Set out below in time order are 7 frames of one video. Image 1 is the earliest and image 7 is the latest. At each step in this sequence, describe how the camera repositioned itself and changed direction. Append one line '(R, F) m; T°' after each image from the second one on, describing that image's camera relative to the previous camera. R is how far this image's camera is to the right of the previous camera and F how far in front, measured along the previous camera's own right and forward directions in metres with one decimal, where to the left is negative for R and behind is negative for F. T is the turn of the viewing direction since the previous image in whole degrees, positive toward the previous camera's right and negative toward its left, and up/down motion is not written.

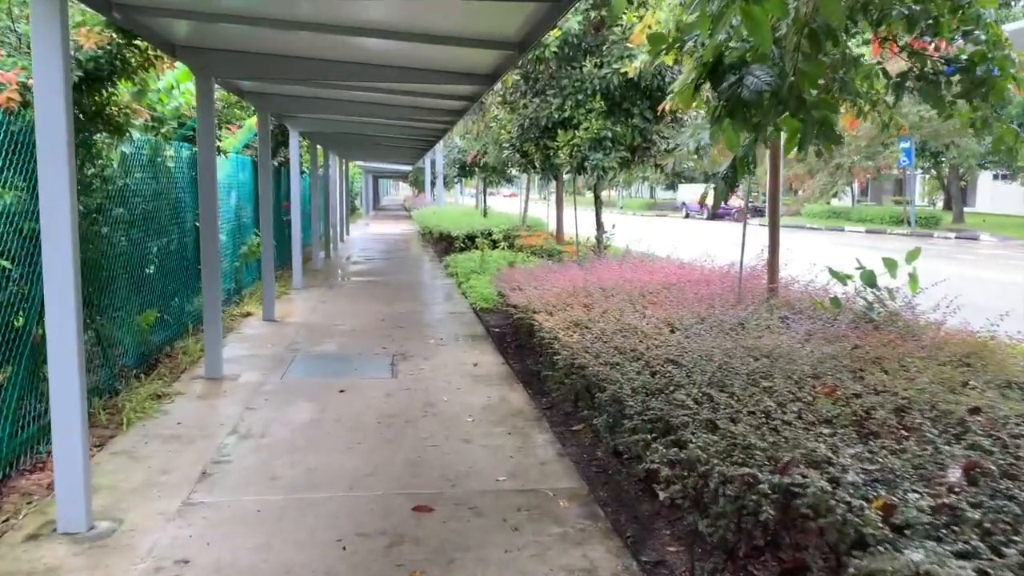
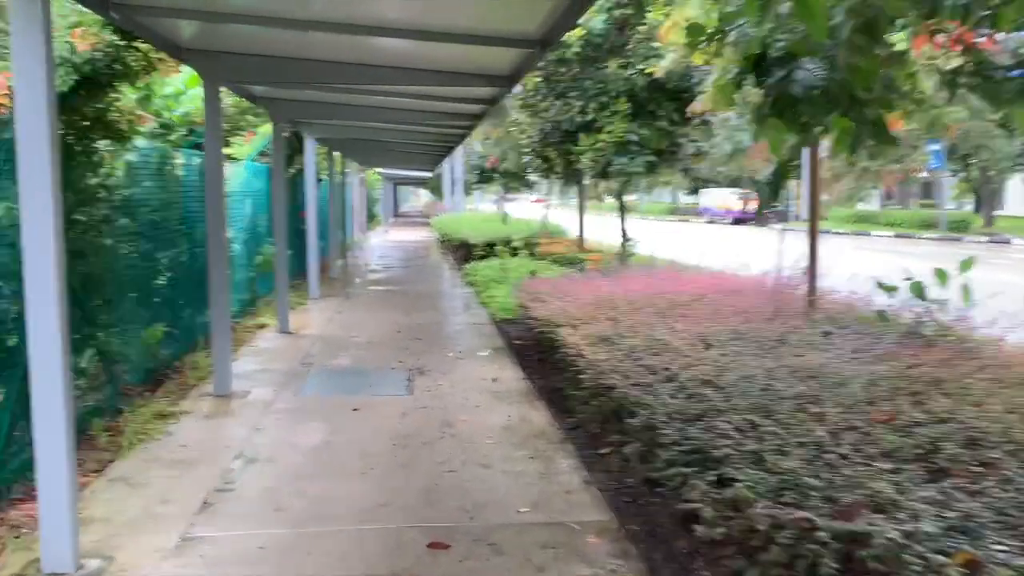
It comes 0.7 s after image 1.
(0.0, +0.3) m; -1°
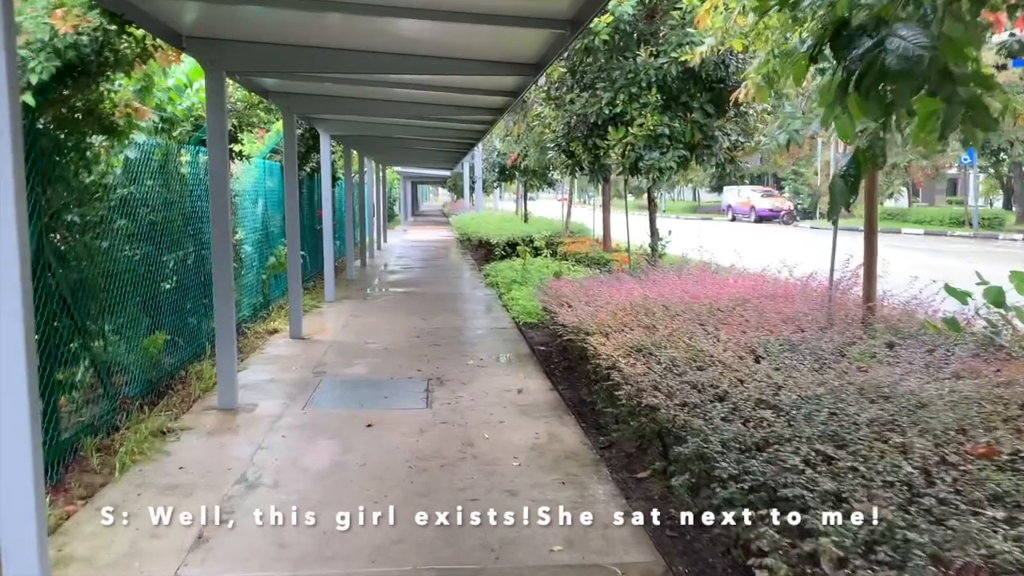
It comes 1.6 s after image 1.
(0.0, +0.4) m; -1°
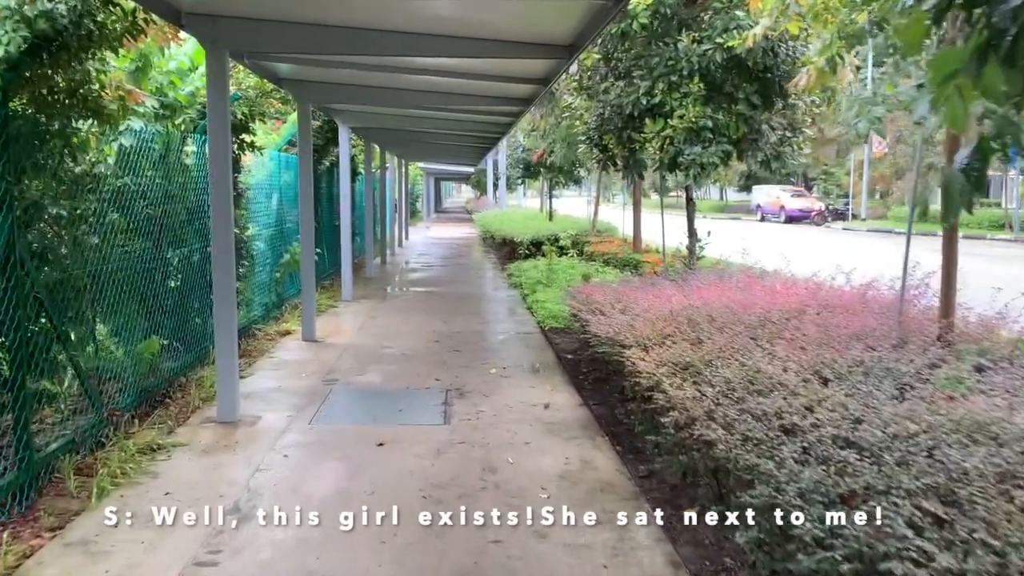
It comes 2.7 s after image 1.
(0.0, +0.5) m; -1°
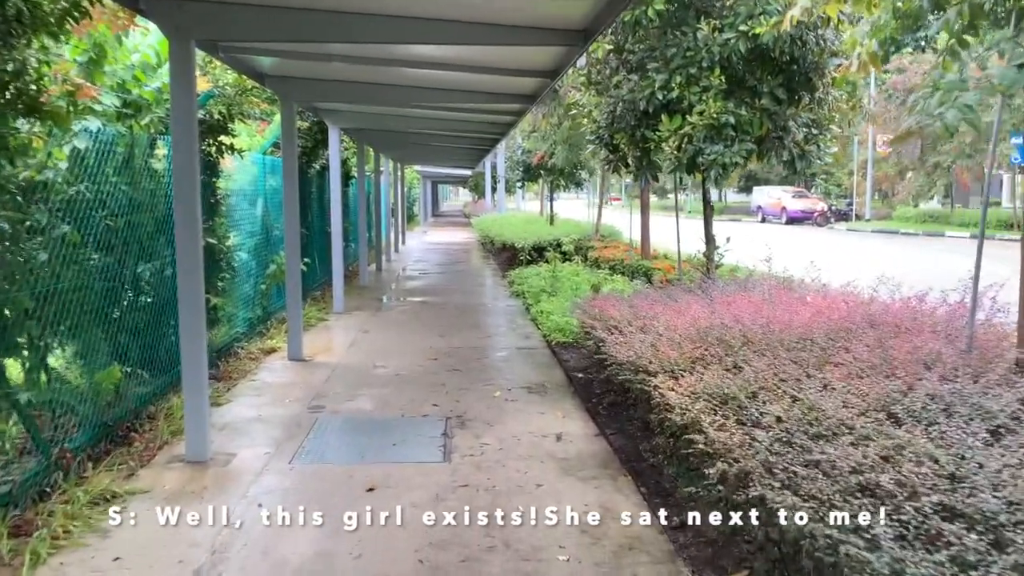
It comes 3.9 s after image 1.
(0.0, +0.6) m; 0°
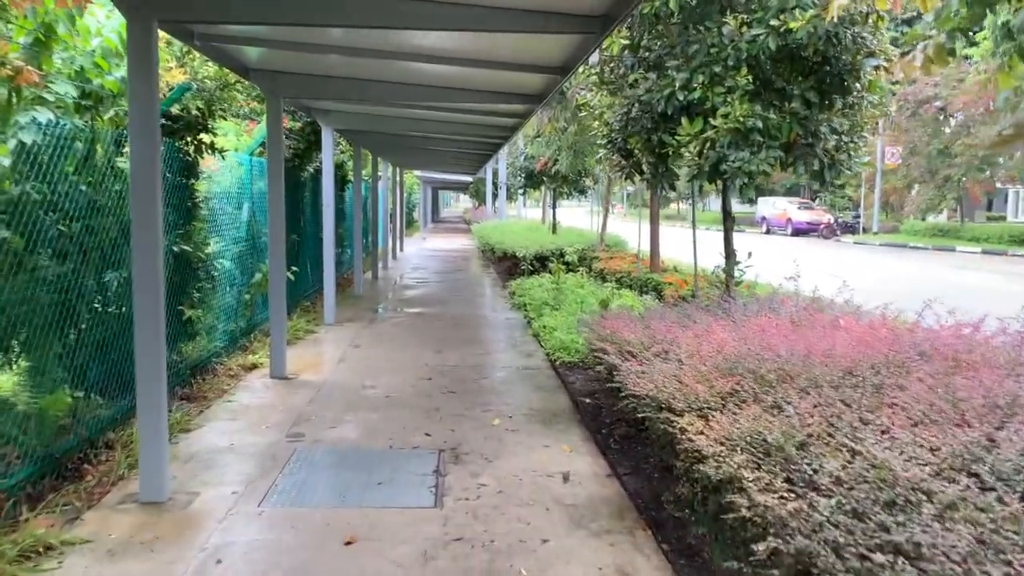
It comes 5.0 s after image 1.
(0.0, +0.5) m; 0°
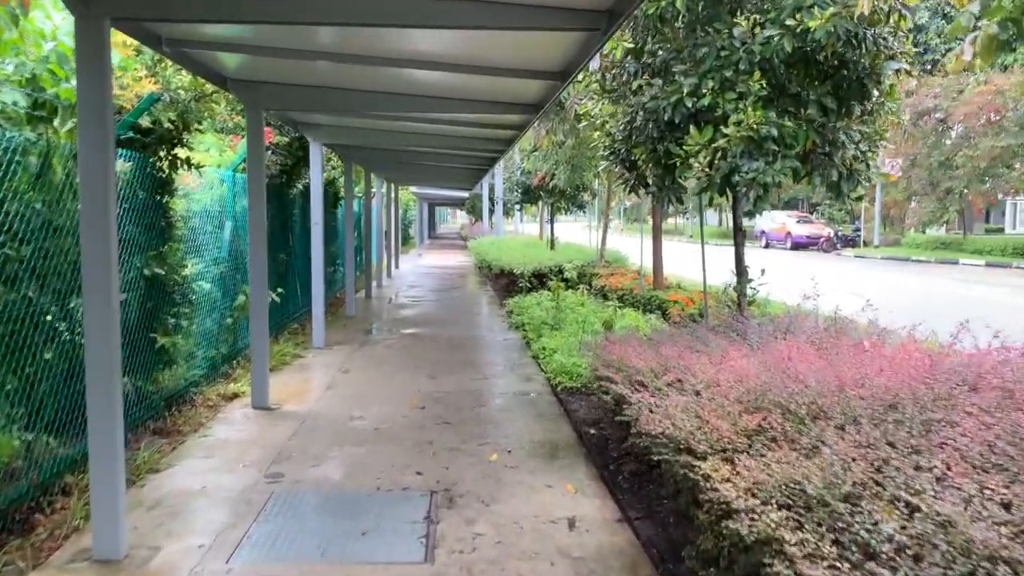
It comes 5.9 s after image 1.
(0.0, +0.4) m; 0°
